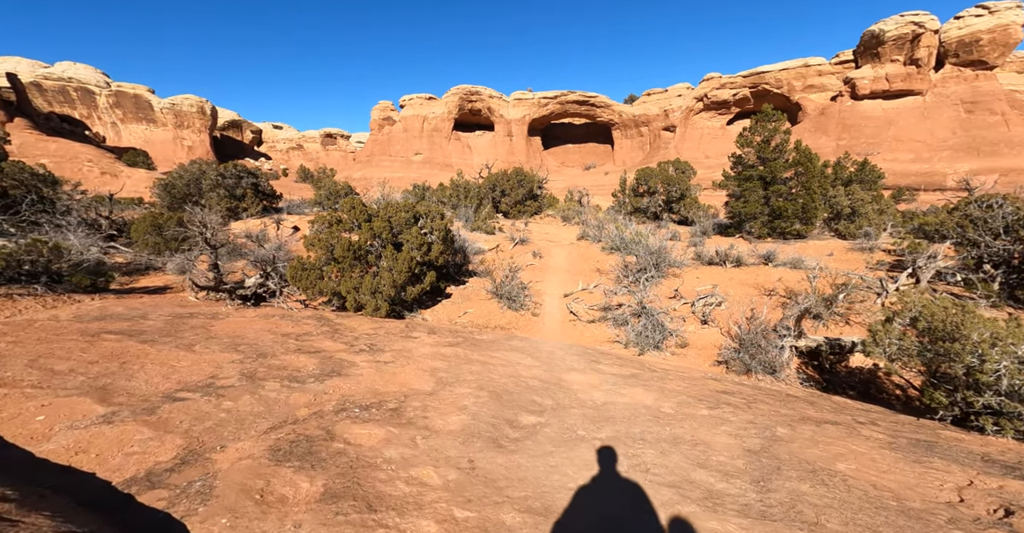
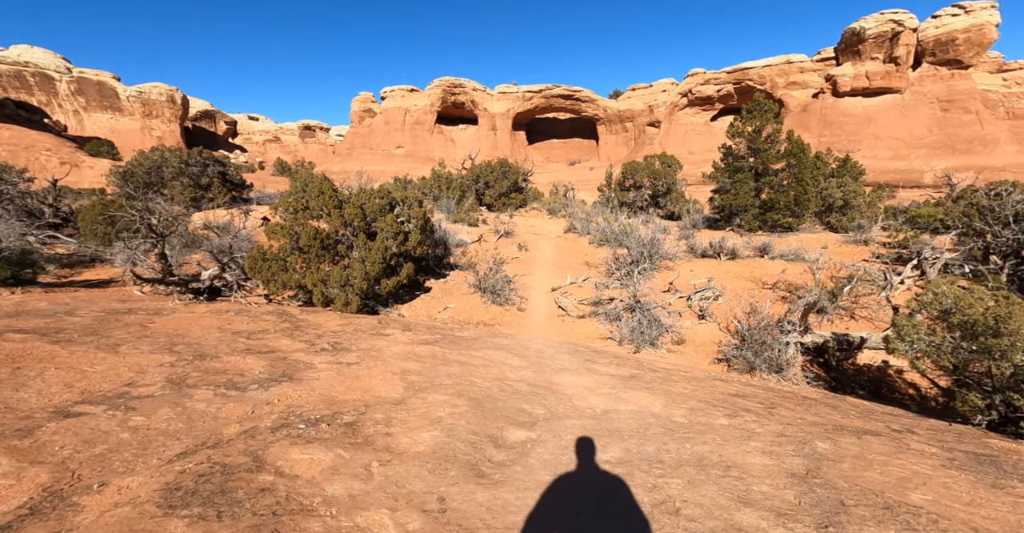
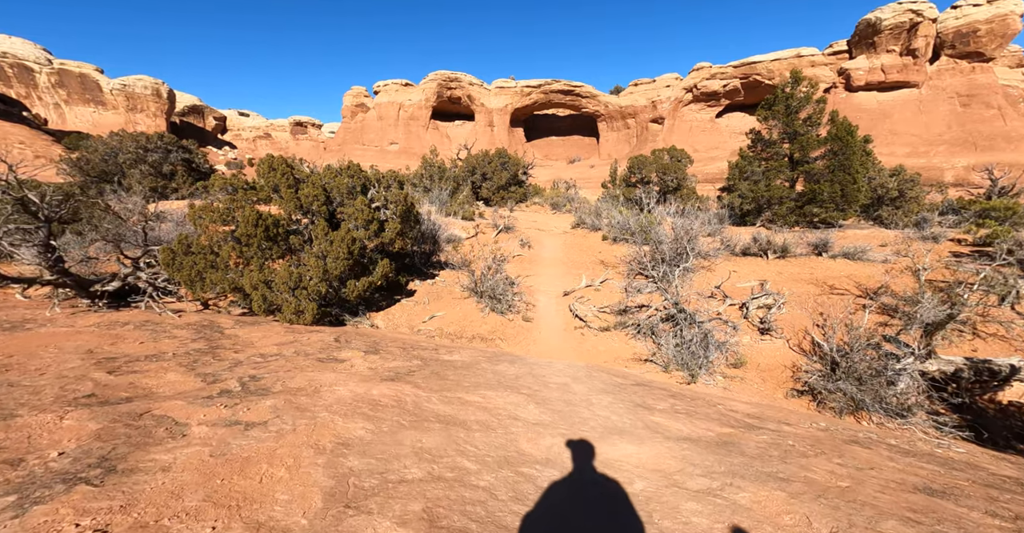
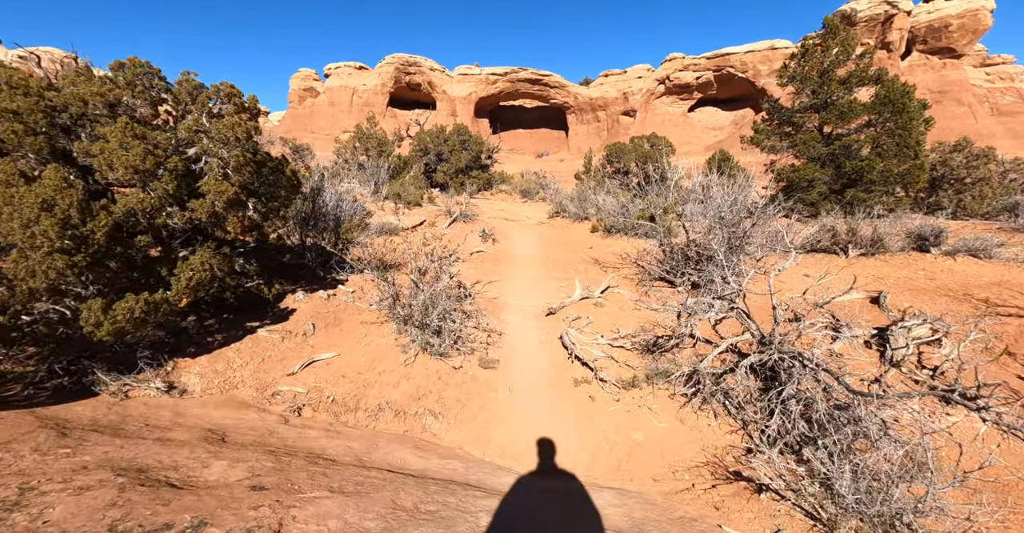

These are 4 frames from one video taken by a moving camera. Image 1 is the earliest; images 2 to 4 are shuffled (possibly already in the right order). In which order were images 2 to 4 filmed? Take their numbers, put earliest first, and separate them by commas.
2, 3, 4
